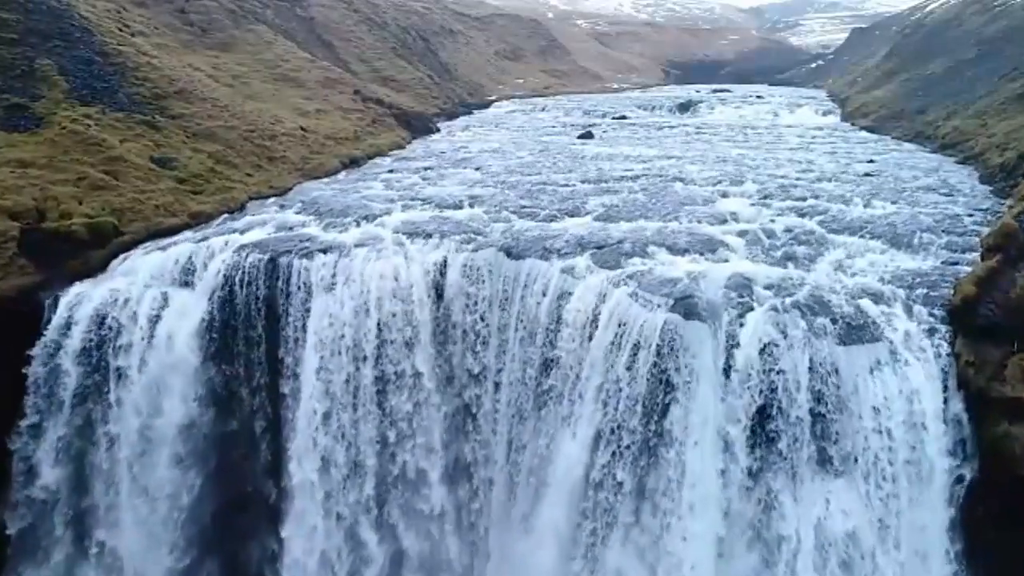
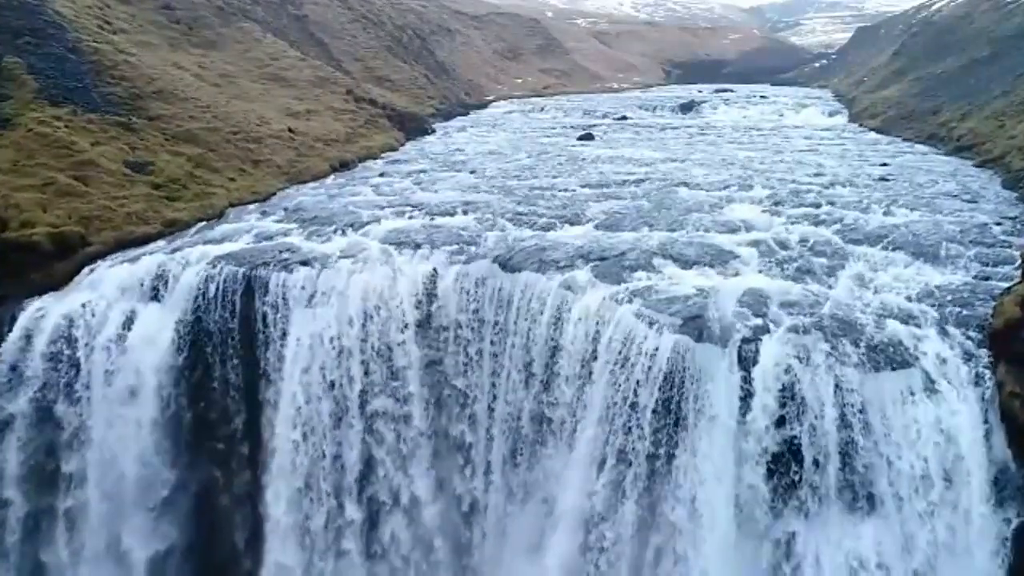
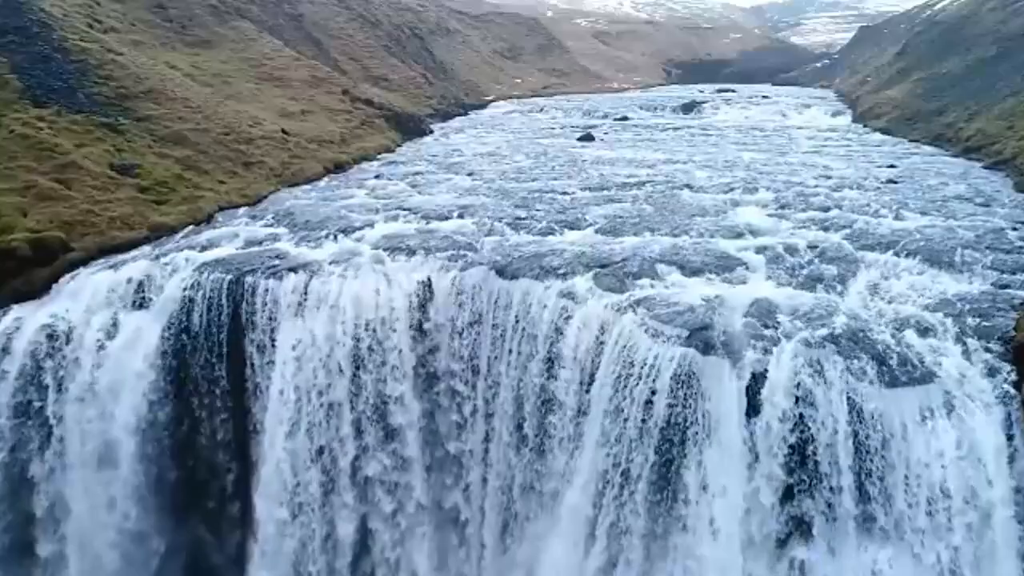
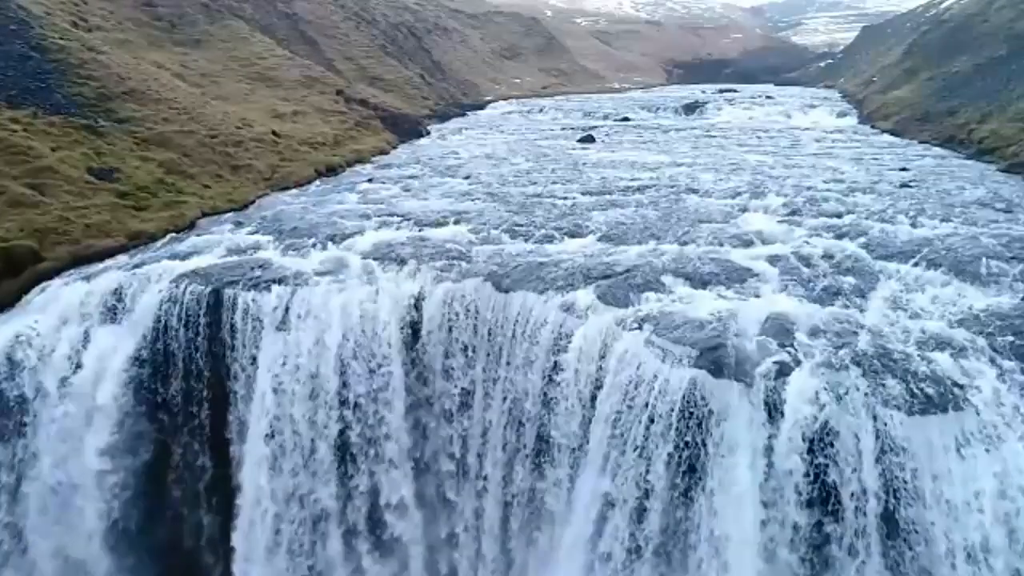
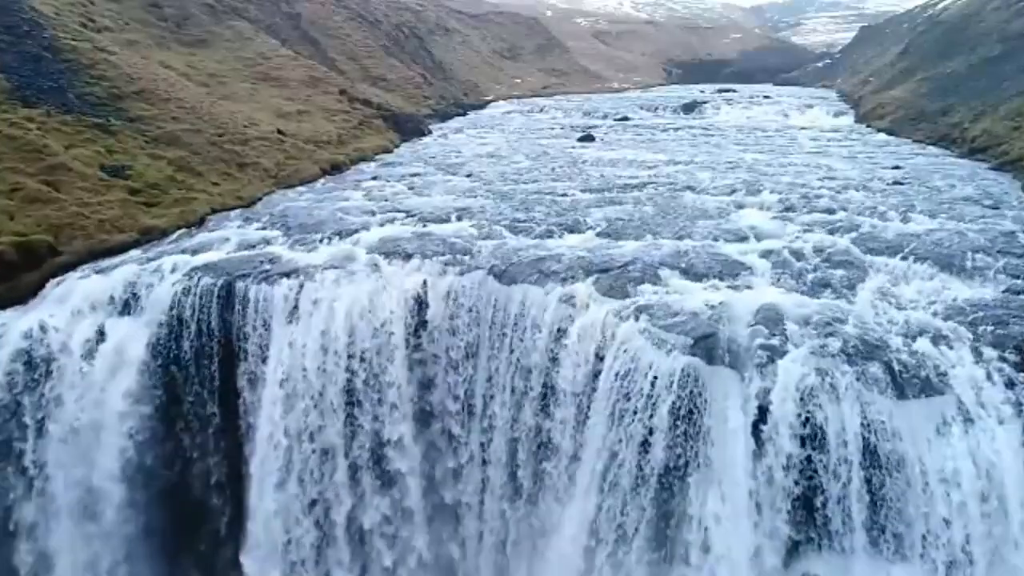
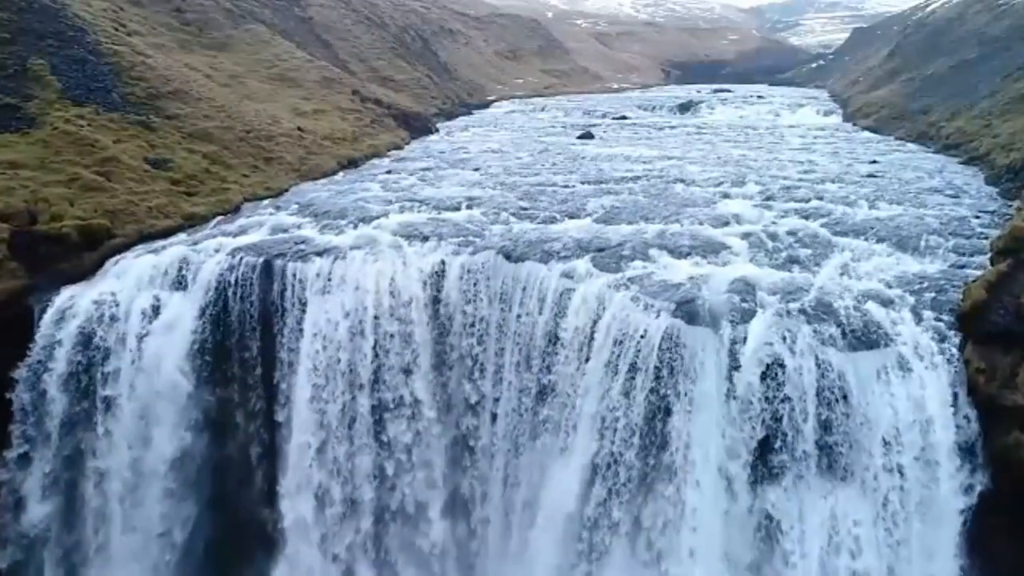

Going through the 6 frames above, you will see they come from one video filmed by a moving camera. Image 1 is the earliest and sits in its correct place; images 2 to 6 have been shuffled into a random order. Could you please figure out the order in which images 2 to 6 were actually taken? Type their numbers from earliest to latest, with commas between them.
6, 2, 3, 5, 4
